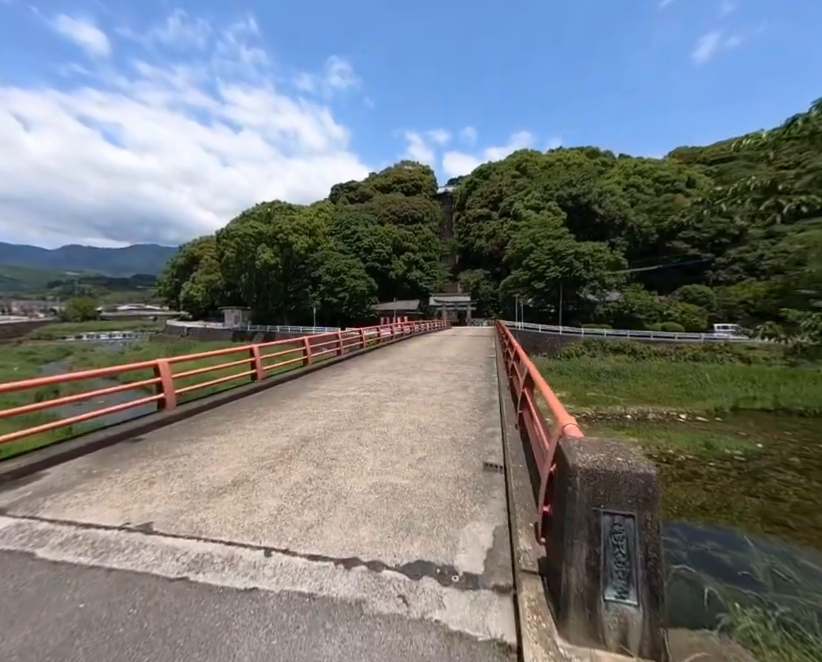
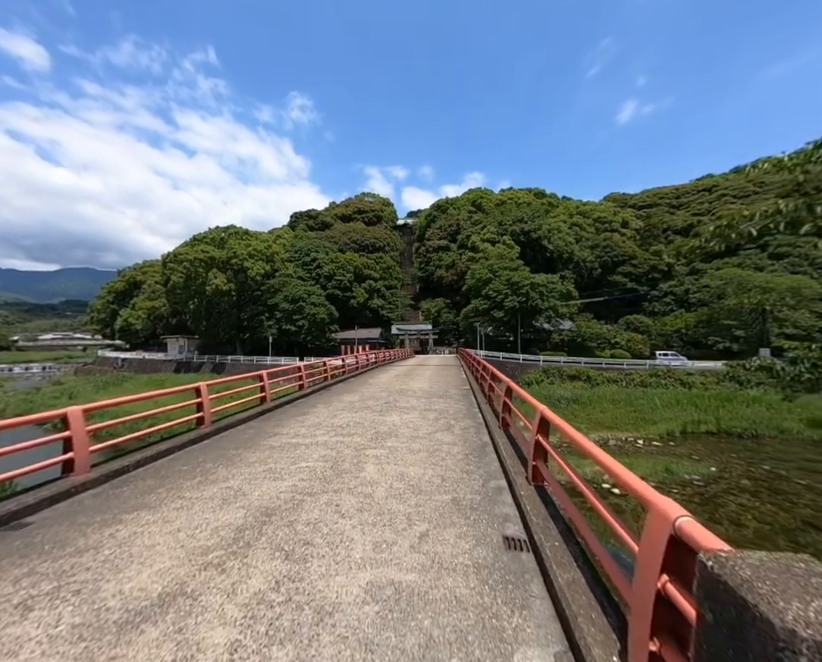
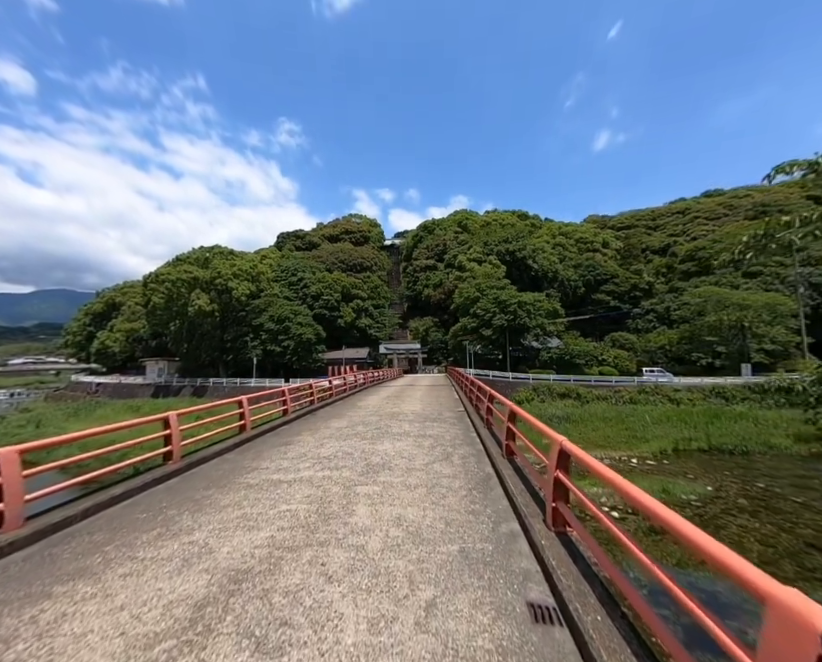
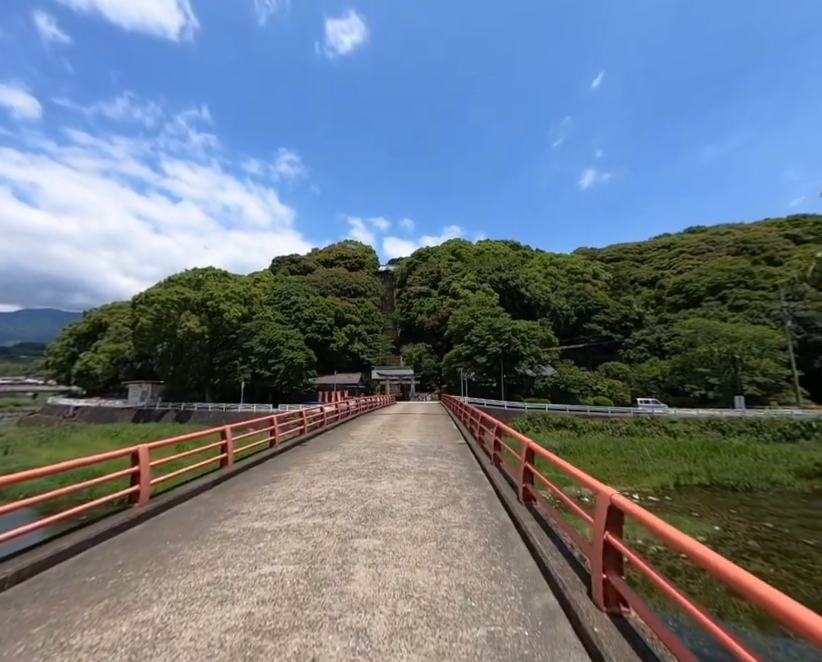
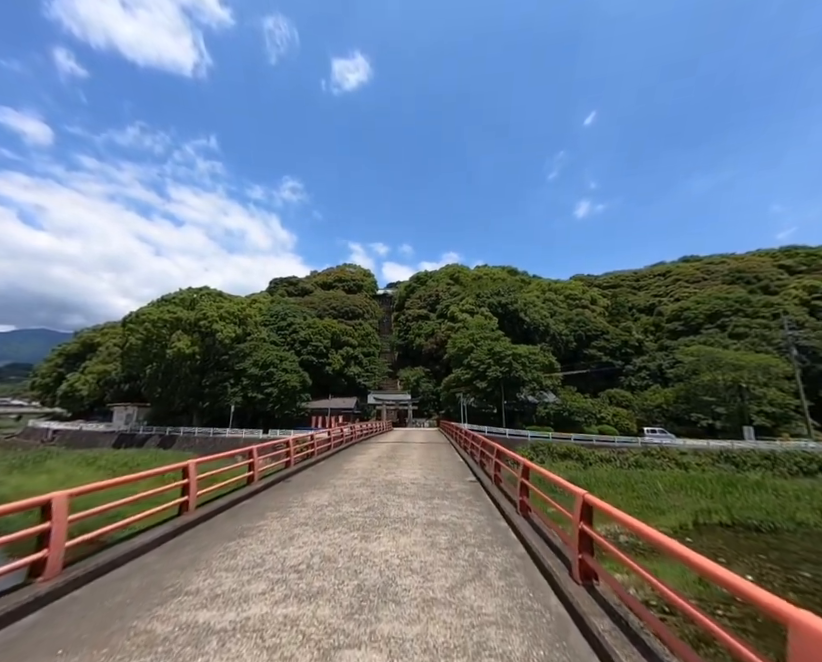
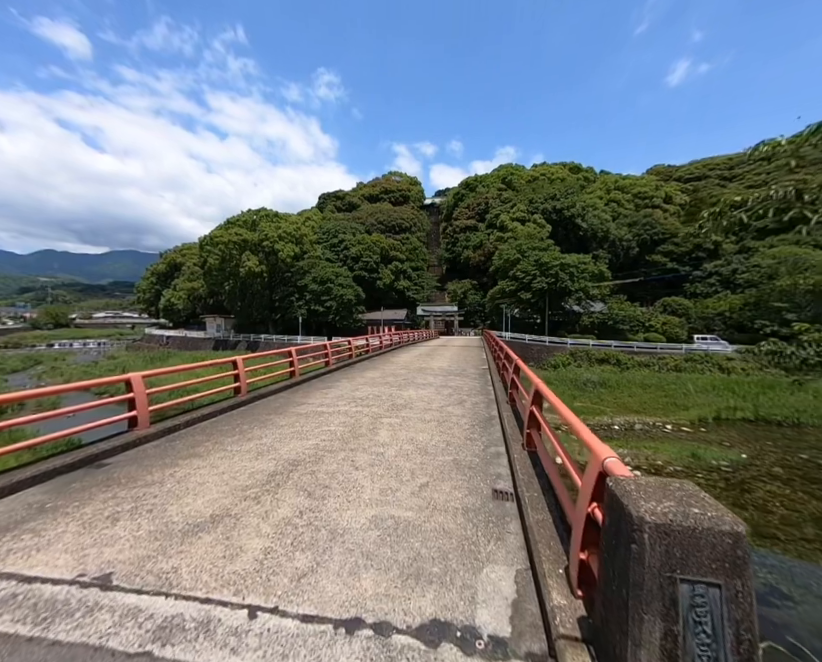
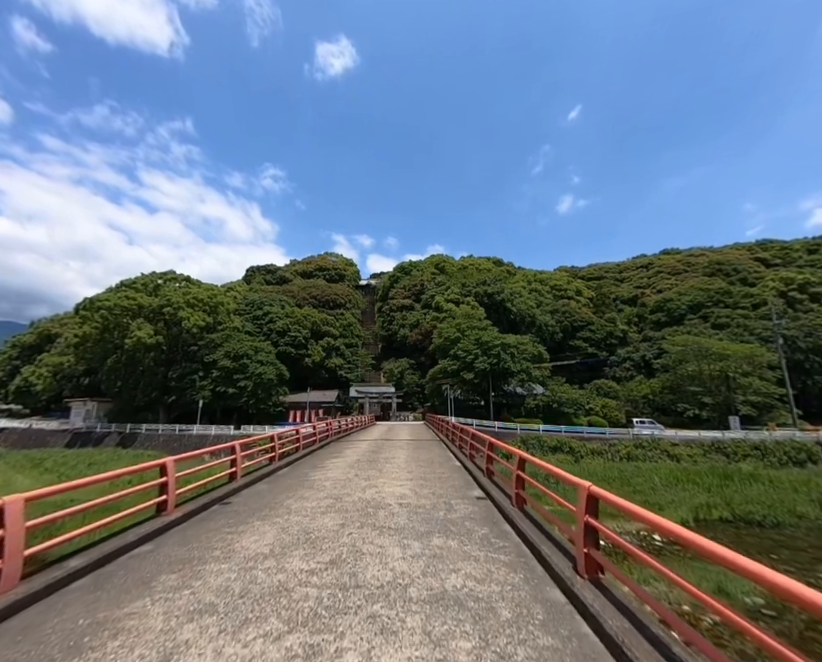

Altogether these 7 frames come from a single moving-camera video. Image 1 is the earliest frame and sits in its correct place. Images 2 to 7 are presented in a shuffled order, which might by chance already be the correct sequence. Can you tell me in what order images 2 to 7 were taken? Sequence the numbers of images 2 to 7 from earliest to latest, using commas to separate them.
6, 2, 3, 4, 5, 7
